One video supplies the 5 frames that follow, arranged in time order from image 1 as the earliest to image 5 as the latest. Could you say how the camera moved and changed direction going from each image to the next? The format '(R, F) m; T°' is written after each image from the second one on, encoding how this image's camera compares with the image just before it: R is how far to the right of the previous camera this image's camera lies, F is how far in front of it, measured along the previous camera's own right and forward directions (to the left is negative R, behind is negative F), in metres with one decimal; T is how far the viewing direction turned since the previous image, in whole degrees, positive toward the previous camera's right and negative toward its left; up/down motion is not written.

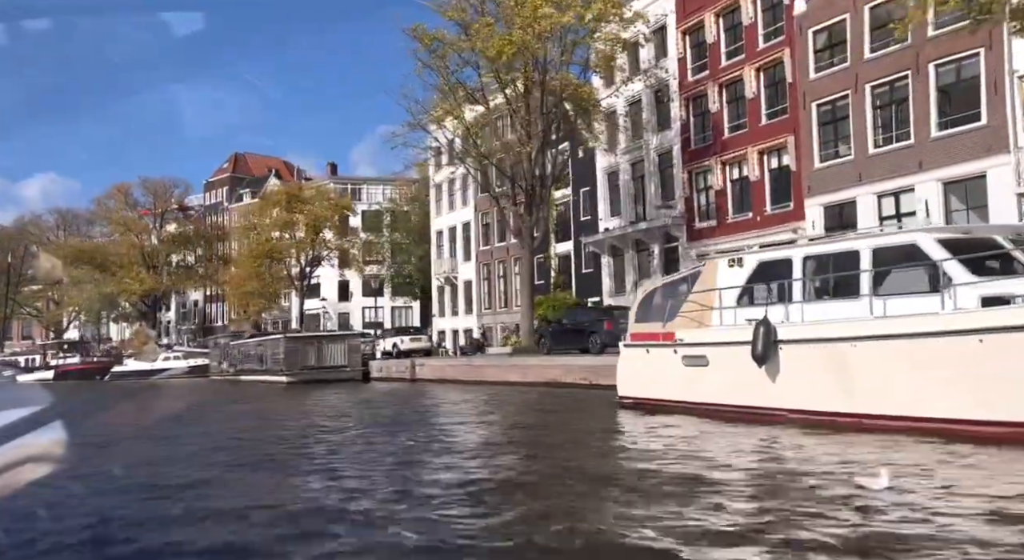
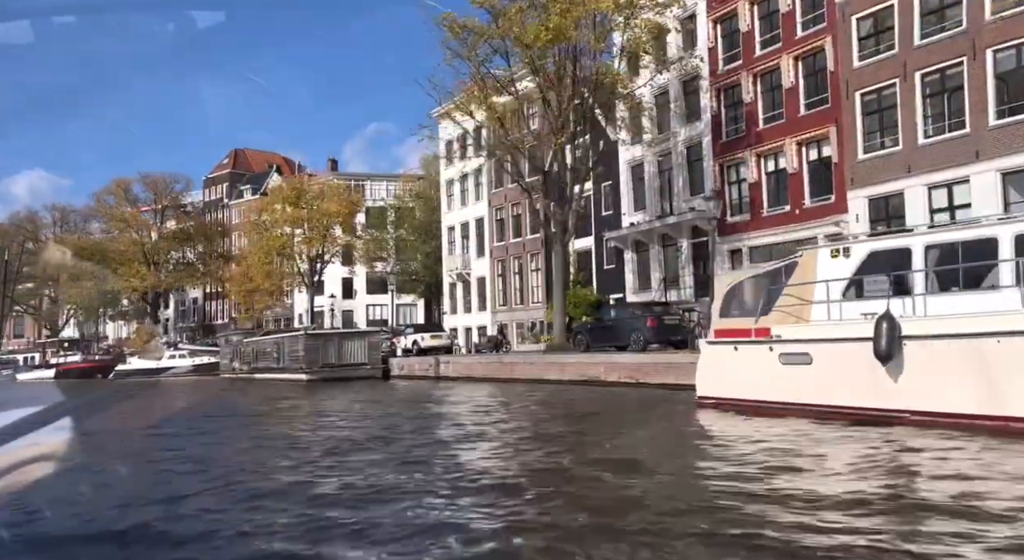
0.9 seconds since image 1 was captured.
(-1.2, +0.9) m; 0°
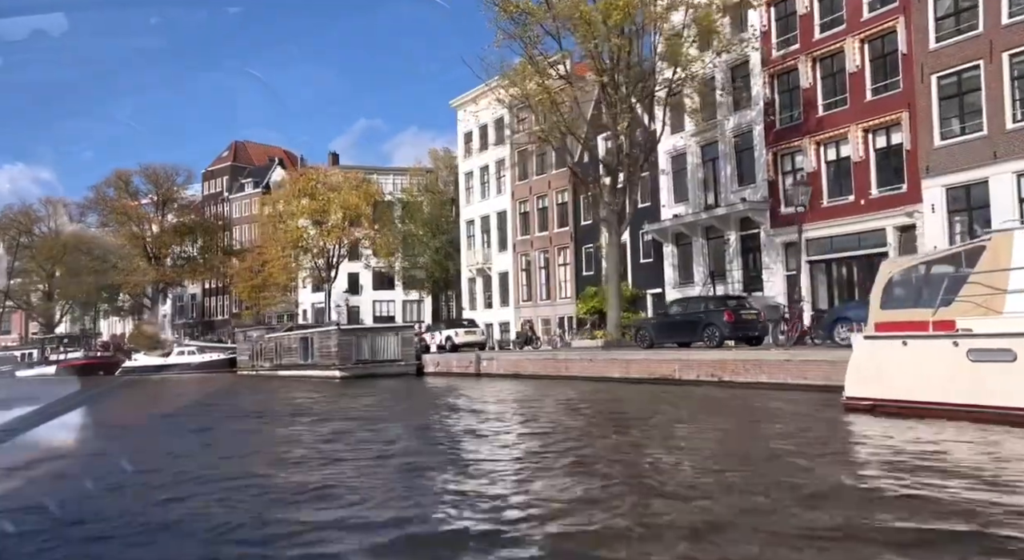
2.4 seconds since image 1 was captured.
(-1.8, +1.5) m; +1°
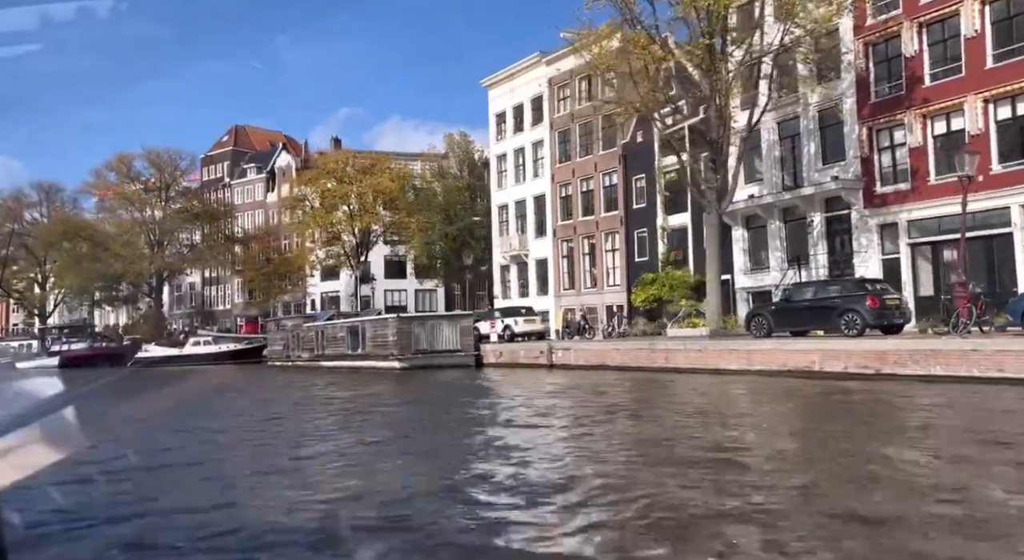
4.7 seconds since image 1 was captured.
(-2.8, +2.4) m; +1°
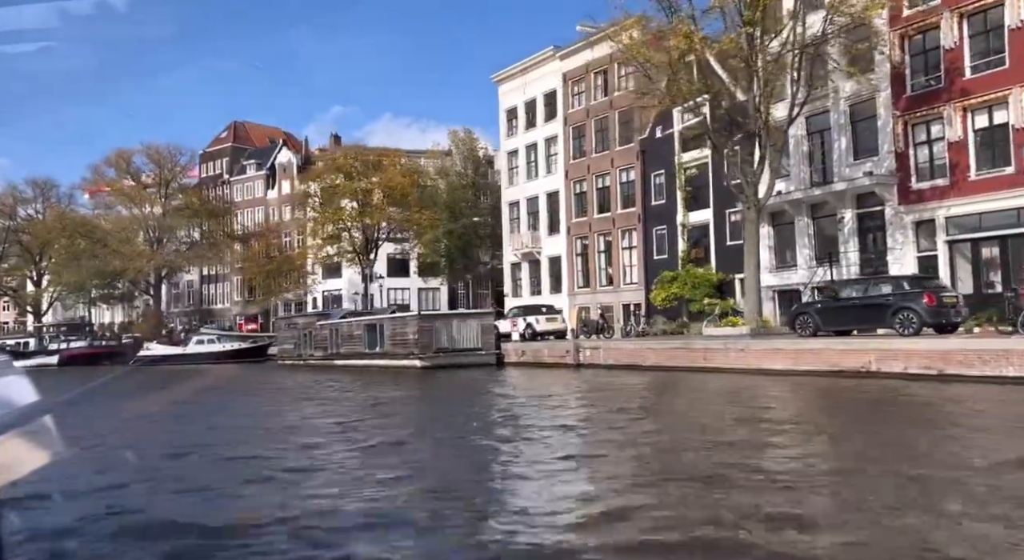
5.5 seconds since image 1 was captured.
(-1.0, +0.9) m; 0°
